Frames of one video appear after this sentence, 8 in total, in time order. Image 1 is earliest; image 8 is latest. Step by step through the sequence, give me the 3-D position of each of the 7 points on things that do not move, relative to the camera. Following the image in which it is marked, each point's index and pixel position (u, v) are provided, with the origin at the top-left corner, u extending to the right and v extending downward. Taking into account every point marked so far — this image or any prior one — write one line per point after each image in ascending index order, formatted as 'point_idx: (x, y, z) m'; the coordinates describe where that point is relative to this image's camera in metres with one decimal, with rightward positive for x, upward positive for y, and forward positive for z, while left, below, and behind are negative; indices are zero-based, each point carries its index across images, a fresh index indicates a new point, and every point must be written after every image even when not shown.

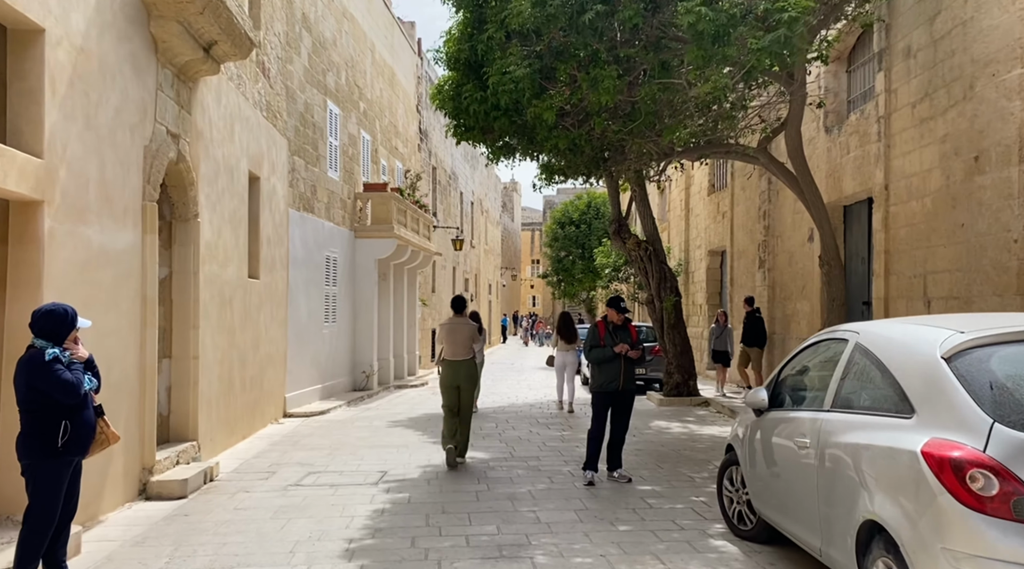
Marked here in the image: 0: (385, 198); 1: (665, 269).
0: (-2.6, +1.8, +17.5) m
1: (+2.7, +0.3, +15.3) m
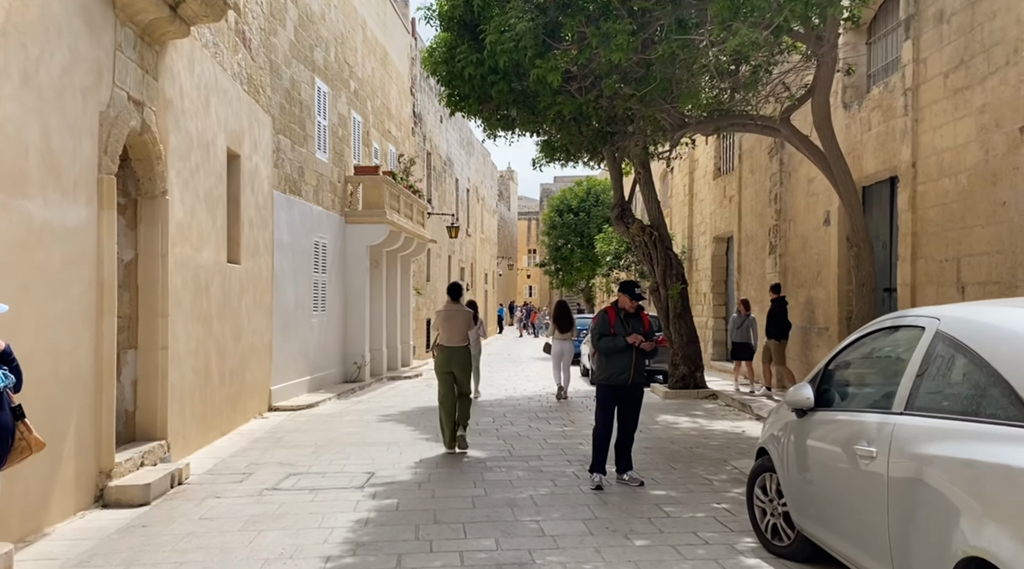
0: (-2.6, +2.0, +16.7) m
1: (+2.7, +0.5, +14.6) m
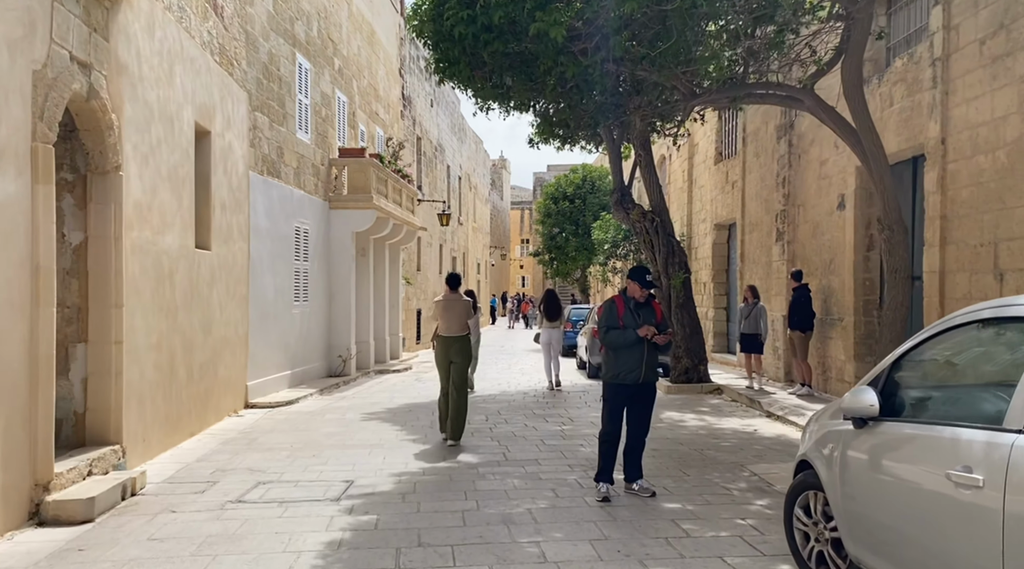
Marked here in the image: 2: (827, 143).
0: (-2.8, +2.2, +15.9) m
1: (+2.6, +0.7, +13.8) m
2: (+4.4, +2.0, +12.1) m
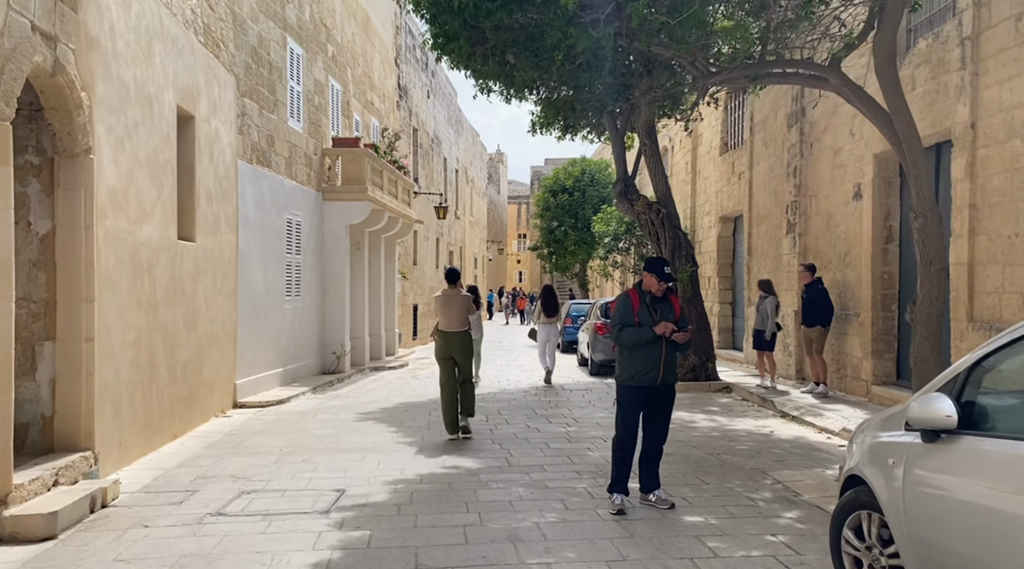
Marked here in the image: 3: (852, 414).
0: (-2.8, +2.3, +15.3) m
1: (+2.6, +0.8, +13.3) m
2: (+4.4, +2.1, +11.6) m
3: (+3.7, -1.4, +9.3) m
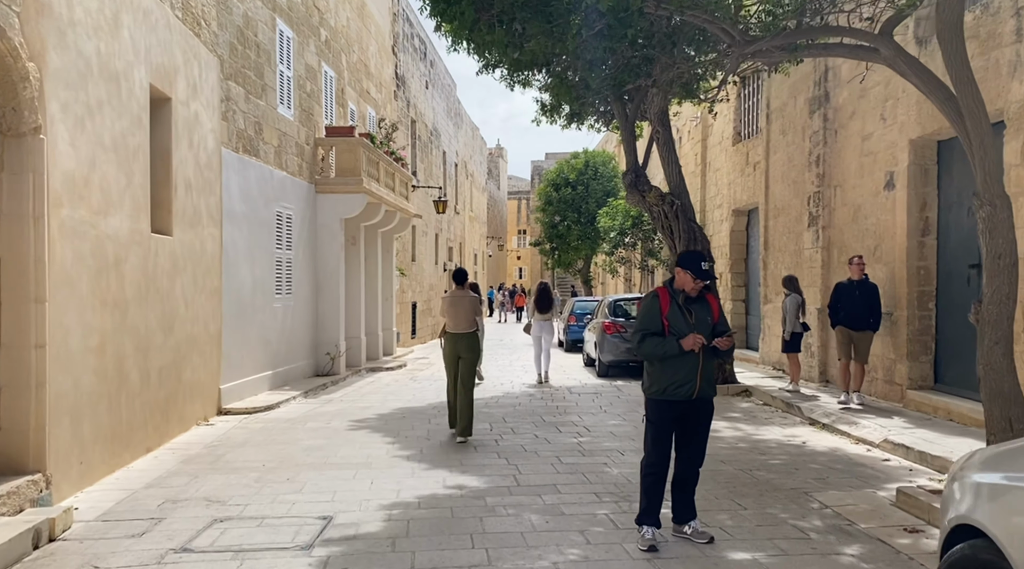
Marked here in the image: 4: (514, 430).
0: (-2.7, +2.4, +14.5) m
1: (+2.6, +0.8, +12.5) m
2: (+4.5, +2.1, +10.8) m
3: (+3.8, -1.4, +8.6) m
4: (0.0, -1.5, +9.1) m
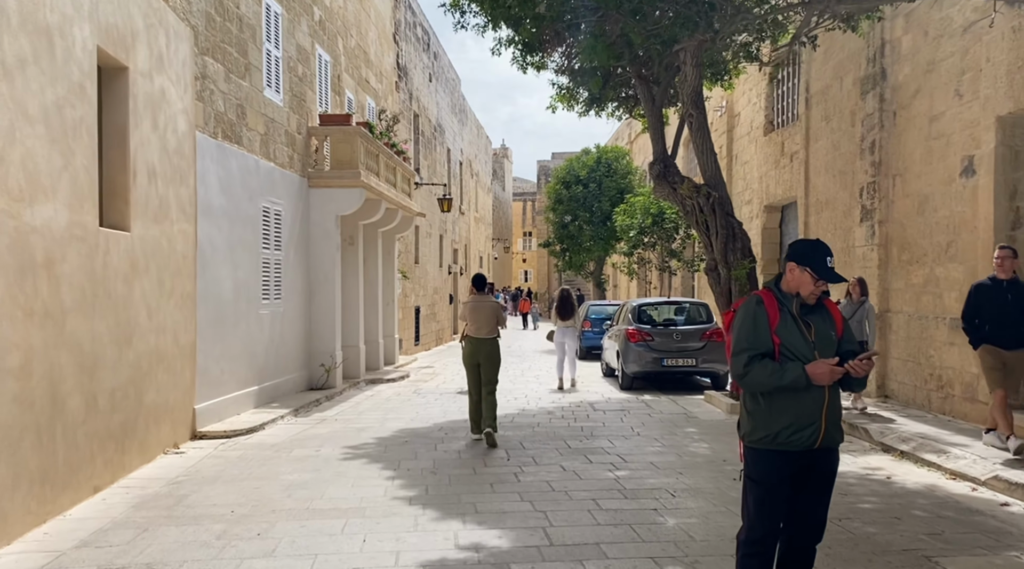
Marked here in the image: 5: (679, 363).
0: (-2.5, +2.3, +13.2) m
1: (+2.8, +0.8, +11.1) m
2: (+4.7, +2.1, +9.4) m
3: (+4.0, -1.4, +7.2) m
4: (+0.2, -1.6, +7.7) m
5: (+2.5, -1.2, +12.8) m
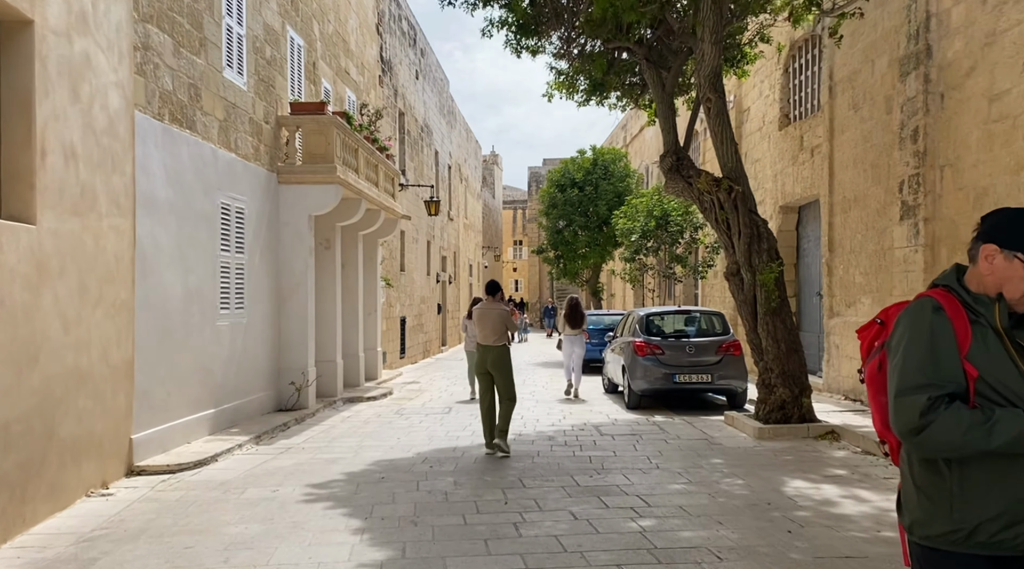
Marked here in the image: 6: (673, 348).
0: (-2.6, +2.2, +11.8) m
1: (+2.8, +0.7, +9.8) m
2: (+4.6, +2.0, +8.1) m
3: (+4.0, -1.4, +5.8) m
4: (+0.2, -1.6, +6.3) m
5: (+2.4, -1.3, +11.4) m
6: (+2.2, -0.8, +11.5) m
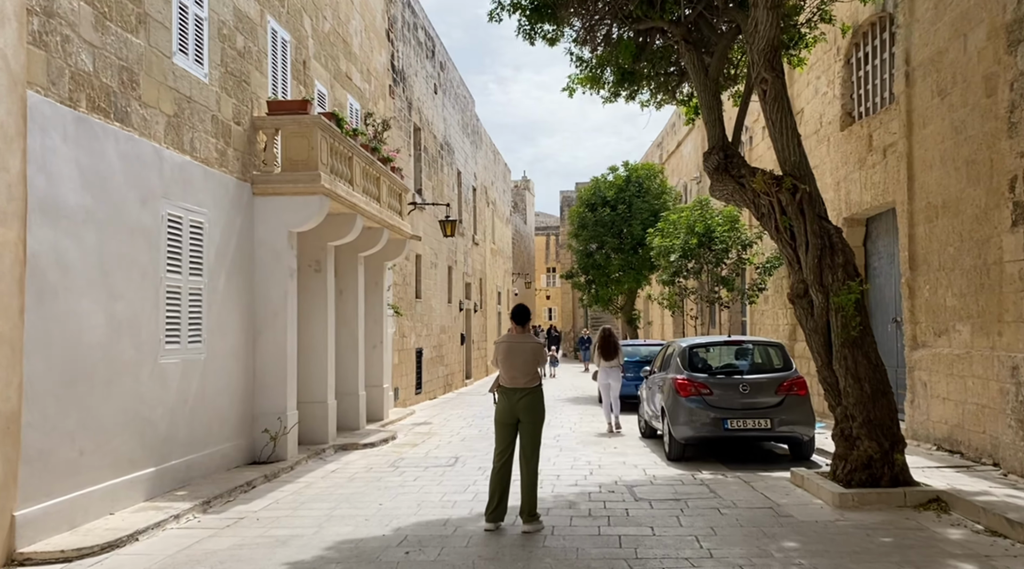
0: (-2.4, +1.9, +10.1) m
1: (+2.9, +0.5, +7.8) m
2: (+4.6, +1.9, +6.0) m
3: (+3.9, -1.5, +3.7) m
4: (+0.2, -1.7, +4.4) m
5: (+2.6, -1.5, +9.4) m
6: (+2.3, -1.1, +9.5) m
